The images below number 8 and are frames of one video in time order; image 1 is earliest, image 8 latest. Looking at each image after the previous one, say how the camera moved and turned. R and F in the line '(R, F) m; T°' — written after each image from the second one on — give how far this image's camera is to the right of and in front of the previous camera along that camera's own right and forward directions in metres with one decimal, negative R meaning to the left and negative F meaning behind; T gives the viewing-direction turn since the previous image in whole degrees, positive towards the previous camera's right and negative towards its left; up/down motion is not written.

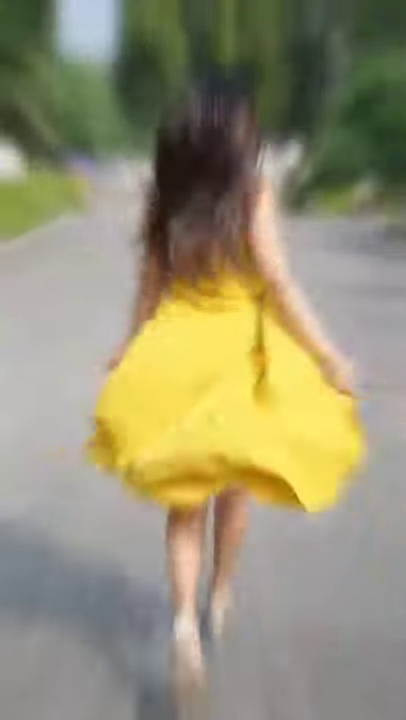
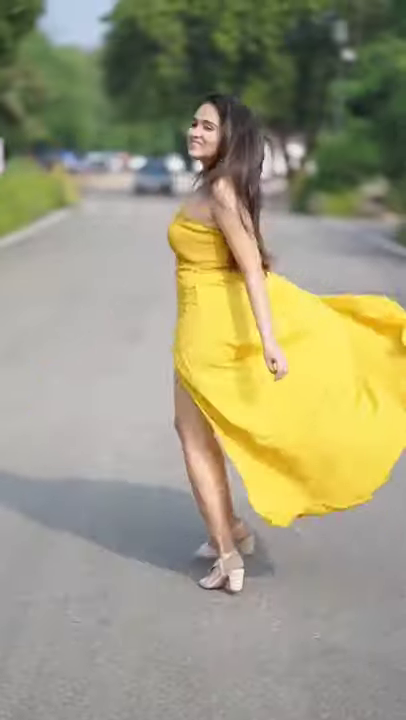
(0.0, +0.5) m; 0°
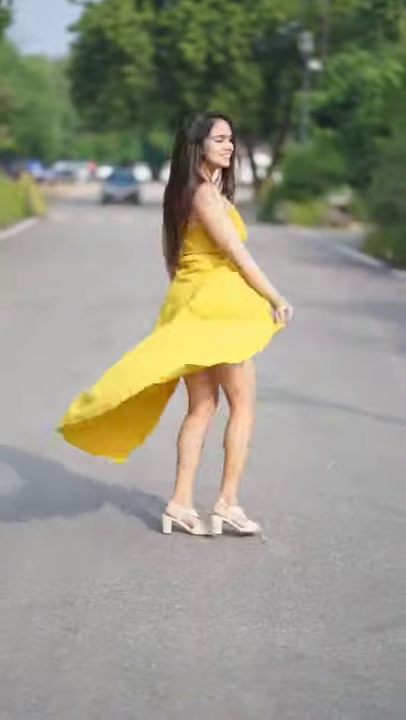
(0.0, 0.0) m; +1°
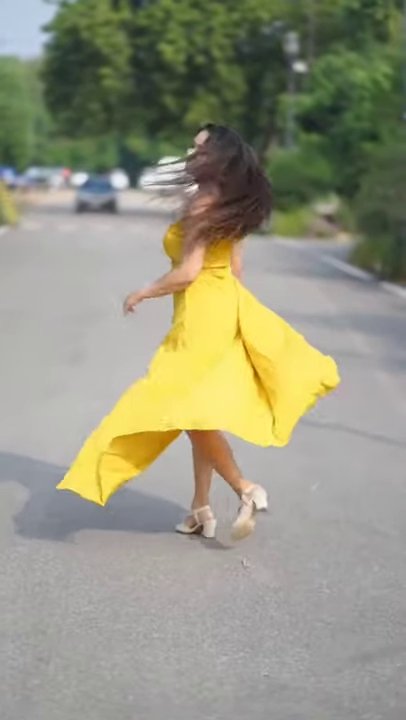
(0.0, +0.3) m; +1°
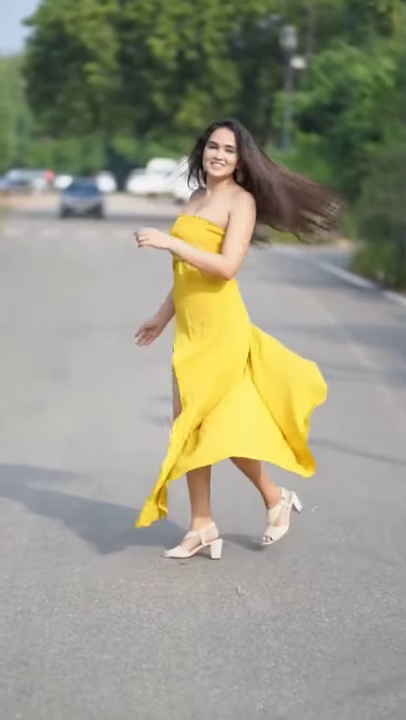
(0.0, +0.4) m; 0°
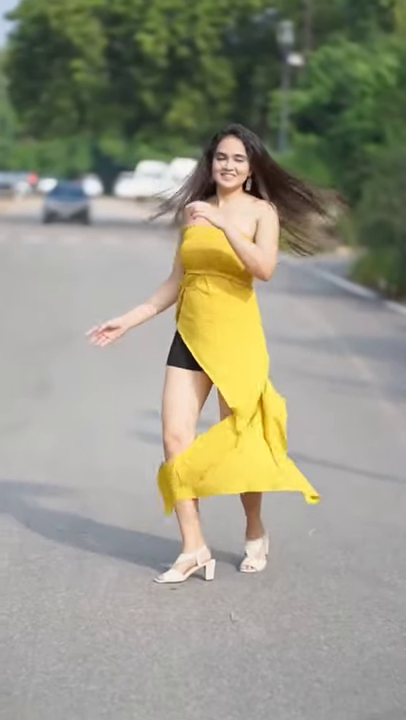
(0.0, +0.3) m; 0°
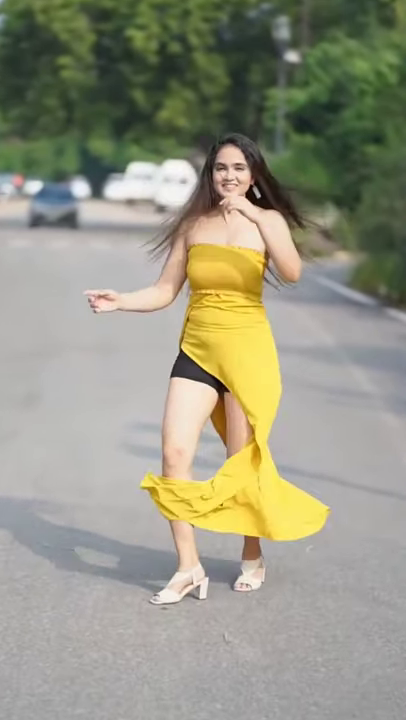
(0.0, +0.3) m; 0°
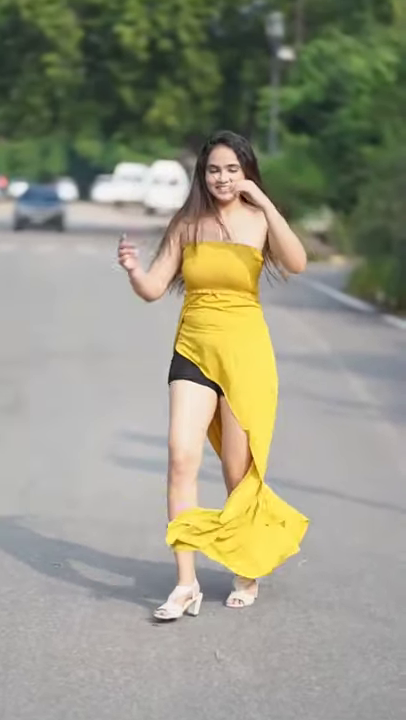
(0.0, +0.2) m; 0°
